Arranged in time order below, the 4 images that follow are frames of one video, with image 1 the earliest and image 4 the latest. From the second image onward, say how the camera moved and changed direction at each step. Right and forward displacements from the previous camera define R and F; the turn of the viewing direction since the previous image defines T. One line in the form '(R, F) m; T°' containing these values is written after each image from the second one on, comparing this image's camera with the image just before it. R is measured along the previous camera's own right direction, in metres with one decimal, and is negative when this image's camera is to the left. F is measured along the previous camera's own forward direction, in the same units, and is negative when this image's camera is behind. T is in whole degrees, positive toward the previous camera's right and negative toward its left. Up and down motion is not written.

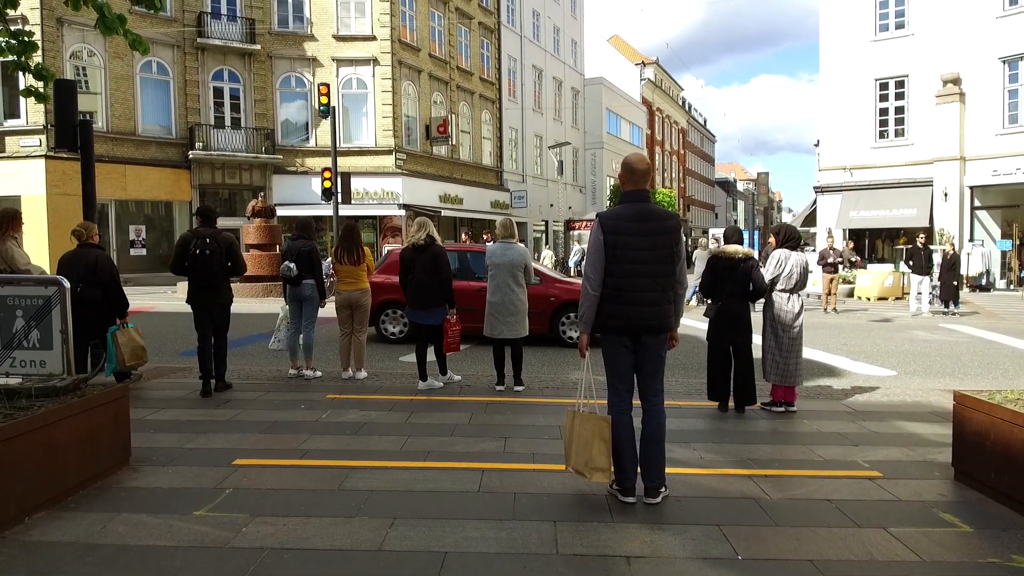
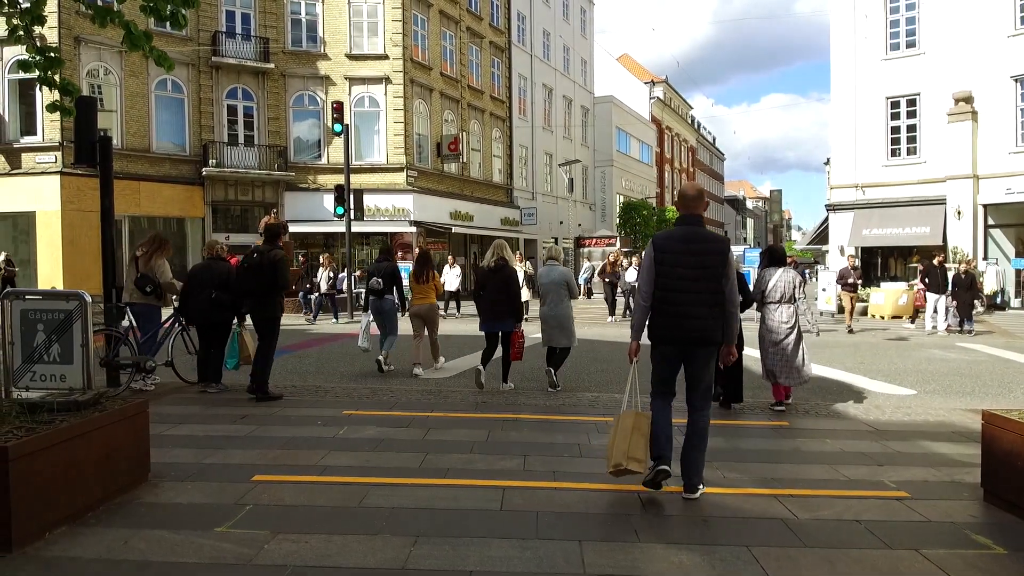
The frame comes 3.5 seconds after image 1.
(-0.1, 0.0) m; -1°
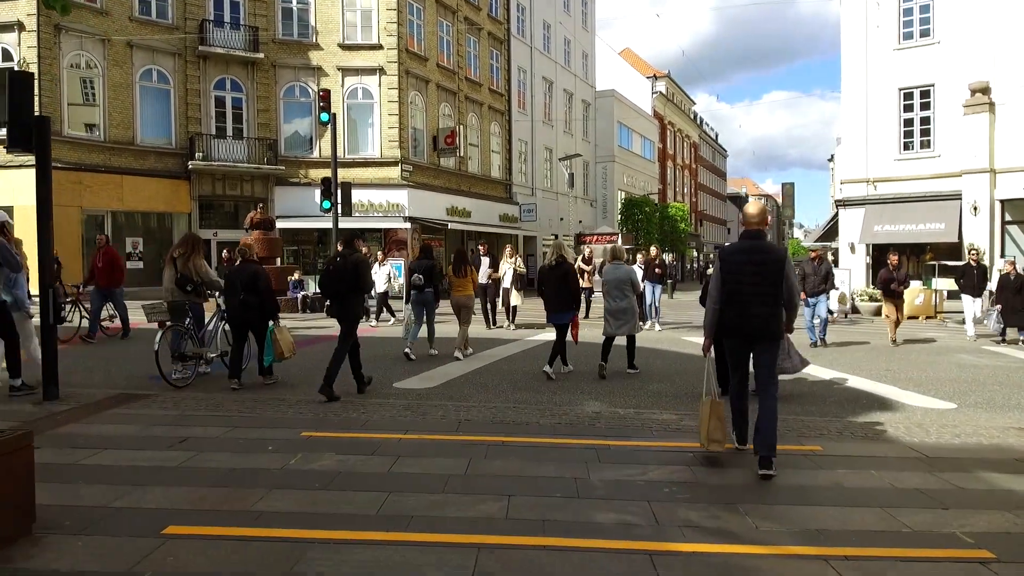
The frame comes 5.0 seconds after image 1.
(+0.1, +0.9) m; 0°
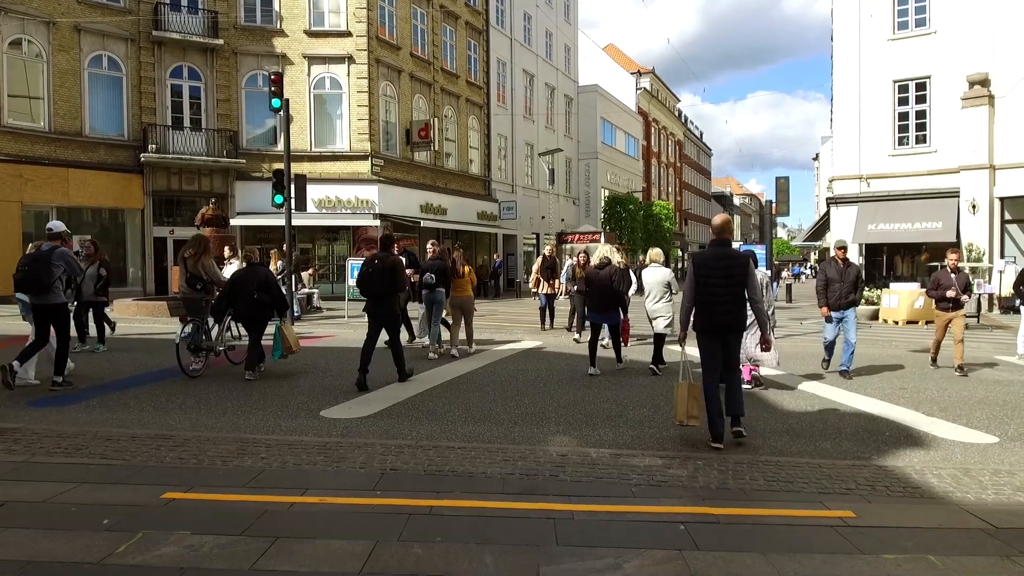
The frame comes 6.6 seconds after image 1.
(+0.3, +1.4) m; +1°
